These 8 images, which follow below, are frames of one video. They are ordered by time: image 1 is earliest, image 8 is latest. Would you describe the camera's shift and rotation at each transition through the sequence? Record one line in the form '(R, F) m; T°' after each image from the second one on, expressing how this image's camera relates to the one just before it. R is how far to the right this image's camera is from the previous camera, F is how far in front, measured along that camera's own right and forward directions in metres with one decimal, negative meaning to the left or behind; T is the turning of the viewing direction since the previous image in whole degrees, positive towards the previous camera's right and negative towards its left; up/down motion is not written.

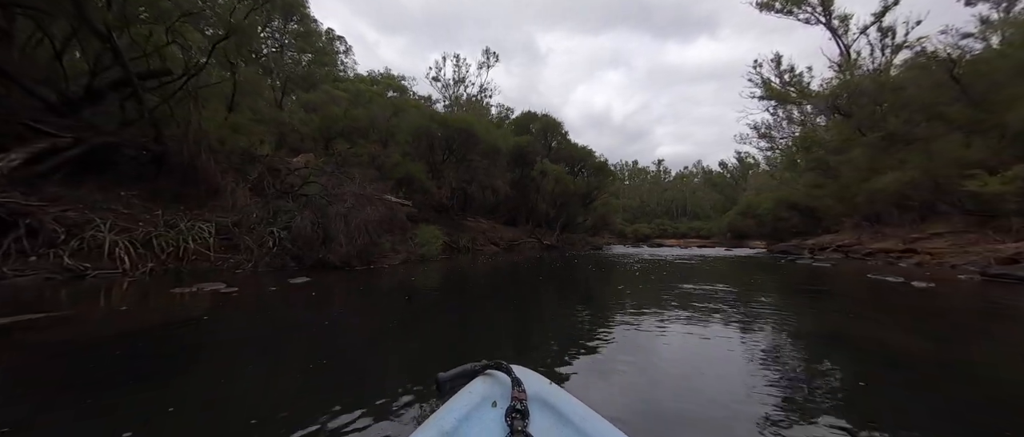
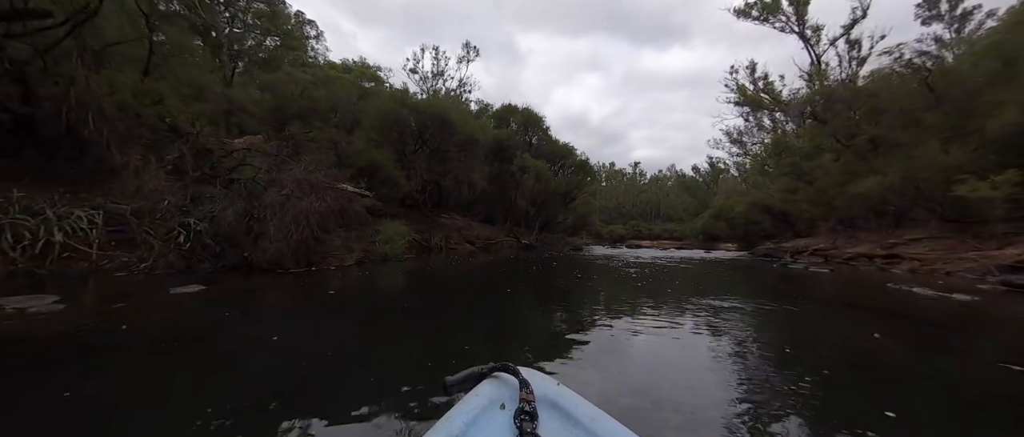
(0.0, +1.4) m; +4°
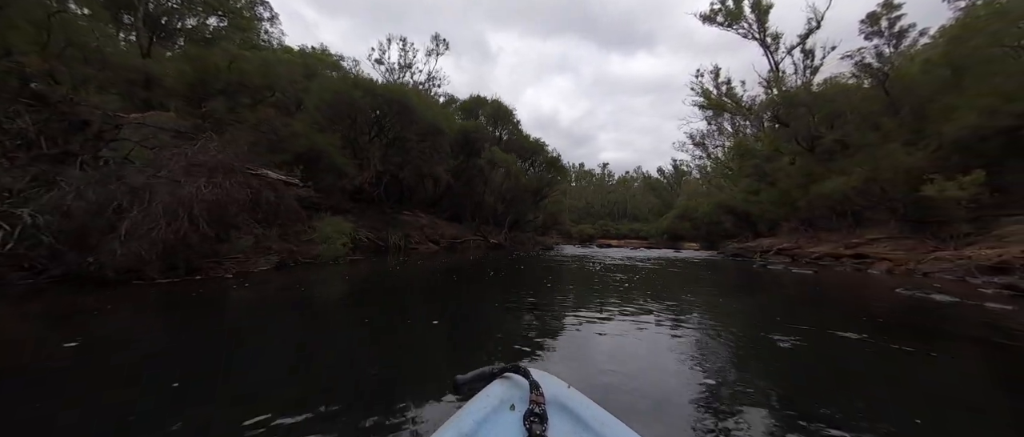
(+0.2, +1.5) m; +5°
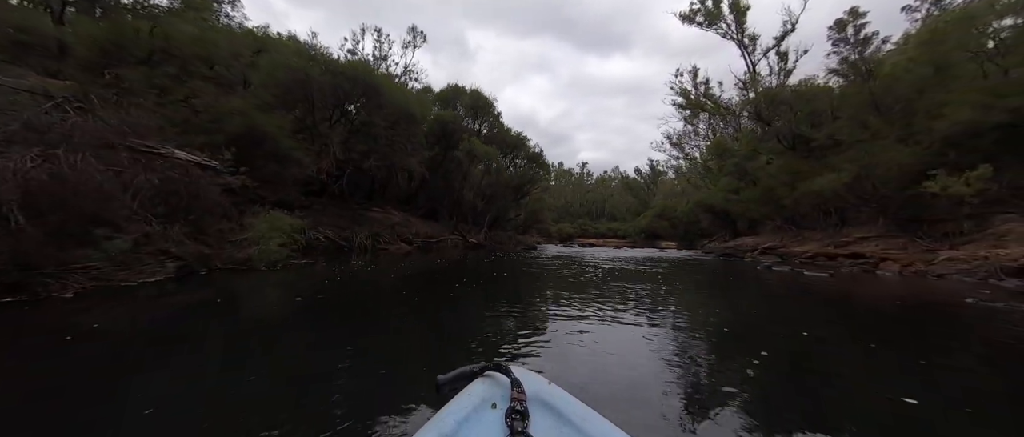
(-0.1, +1.6) m; +3°
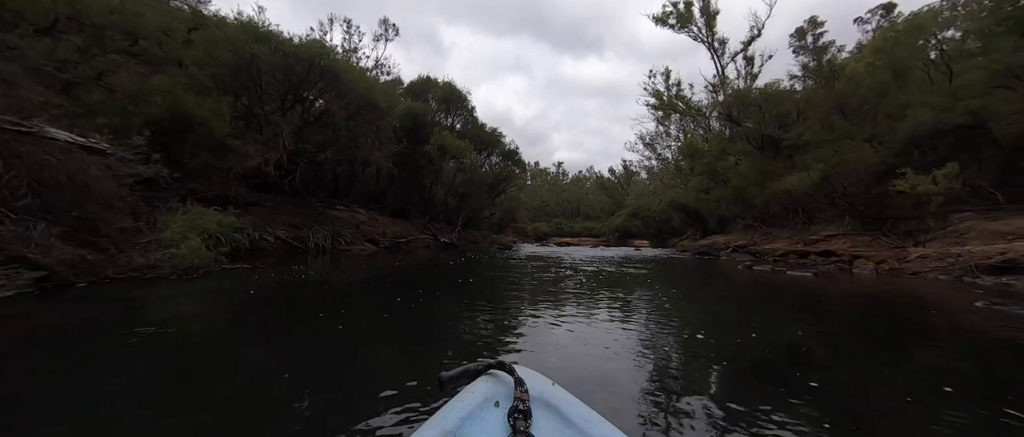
(+0.1, +0.9) m; +4°
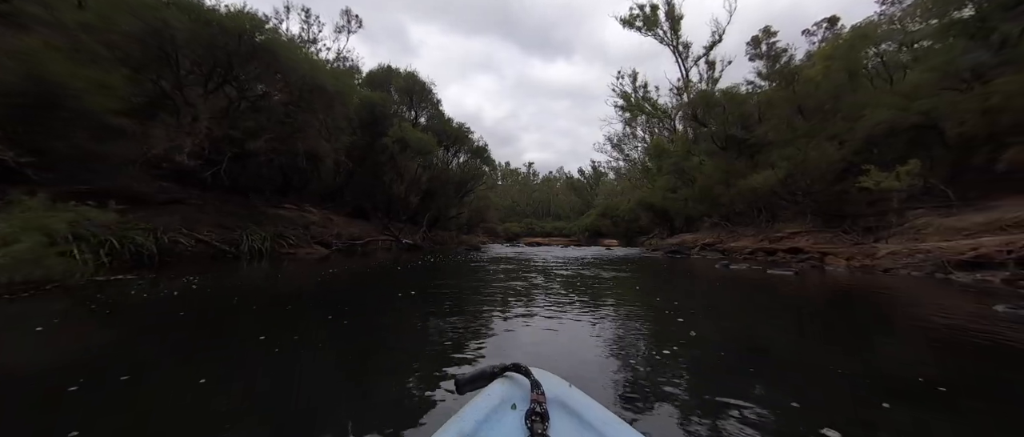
(+0.2, +1.1) m; +5°
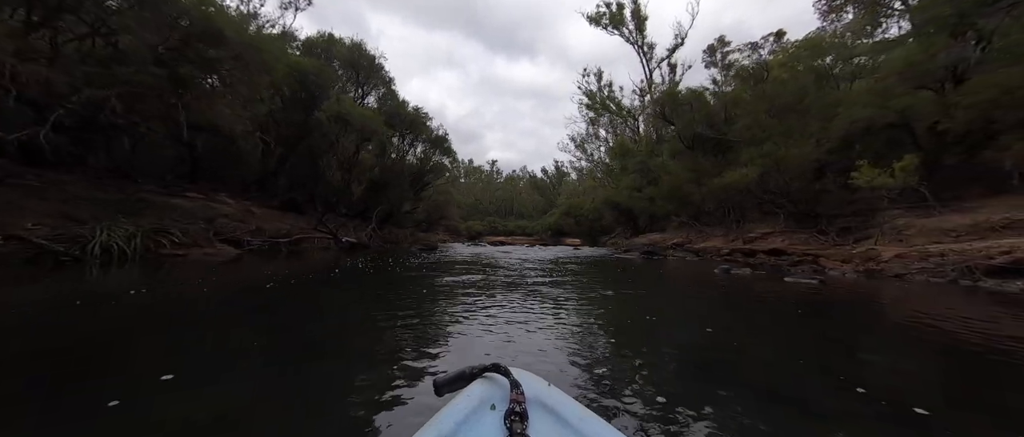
(0.0, +2.3) m; +6°
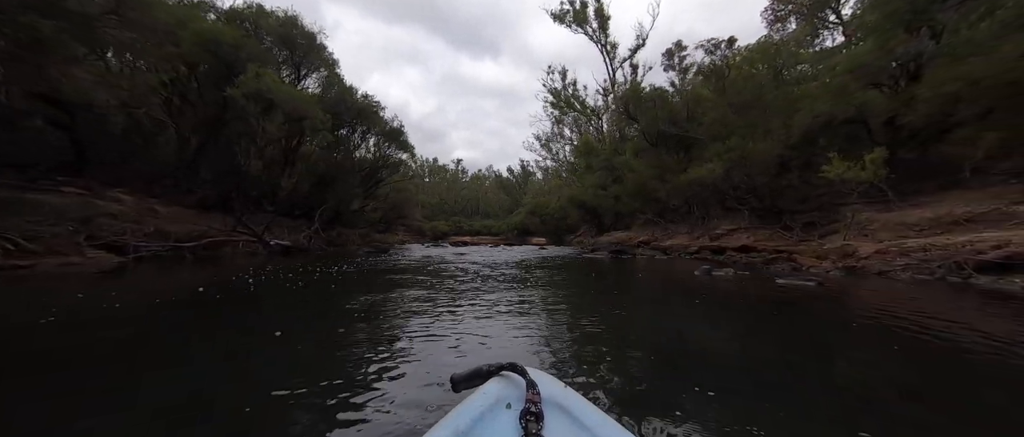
(+0.3, +1.5) m; +5°
